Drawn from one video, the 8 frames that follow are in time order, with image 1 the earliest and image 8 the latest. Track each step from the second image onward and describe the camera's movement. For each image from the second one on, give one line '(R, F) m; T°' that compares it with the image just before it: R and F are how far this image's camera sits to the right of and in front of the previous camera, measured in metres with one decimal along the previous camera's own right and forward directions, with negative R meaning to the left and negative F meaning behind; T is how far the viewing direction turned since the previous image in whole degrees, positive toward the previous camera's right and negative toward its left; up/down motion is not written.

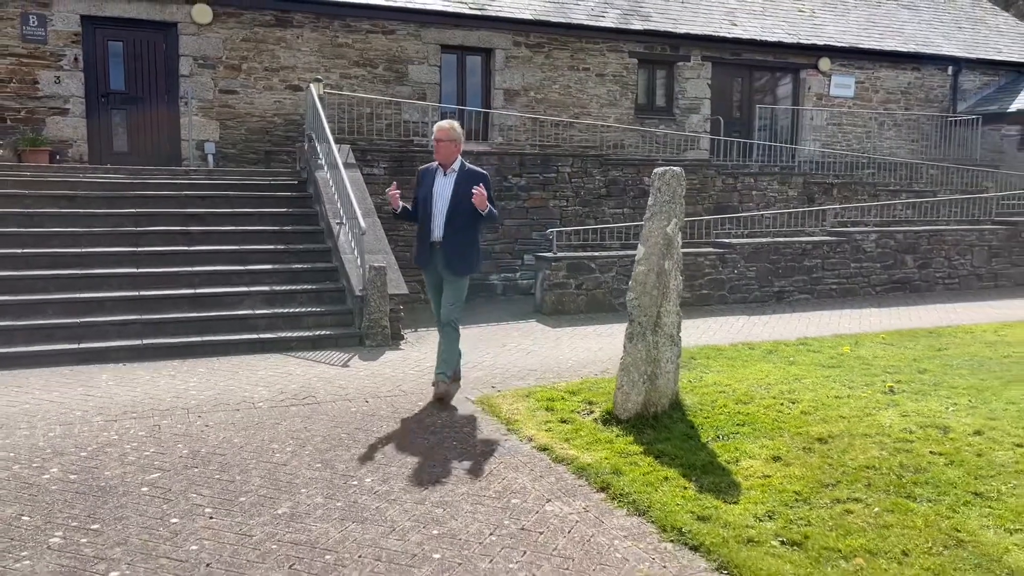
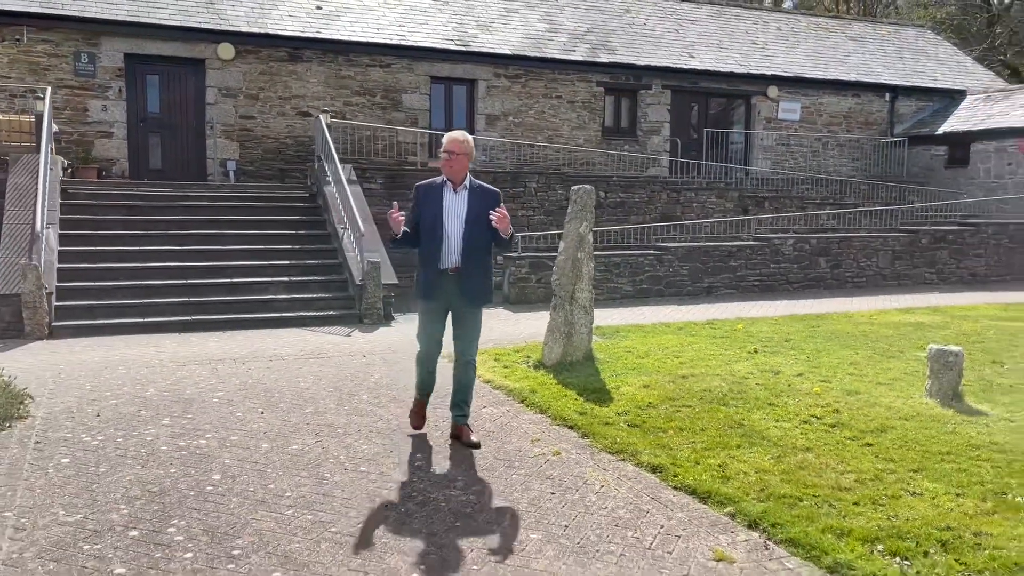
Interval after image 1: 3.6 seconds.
(+0.4, -2.1) m; 0°
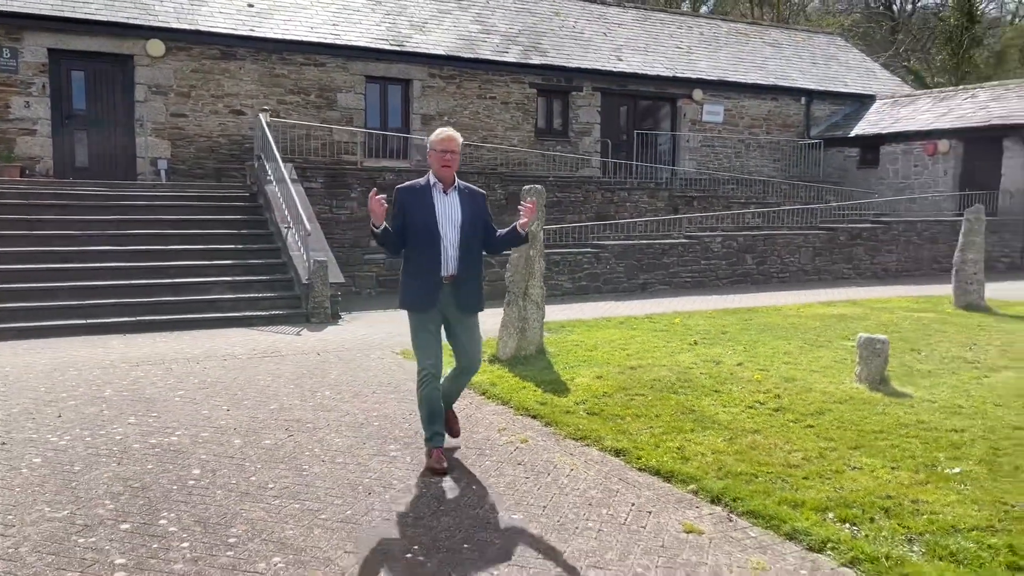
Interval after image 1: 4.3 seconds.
(-0.3, -0.2) m; +5°
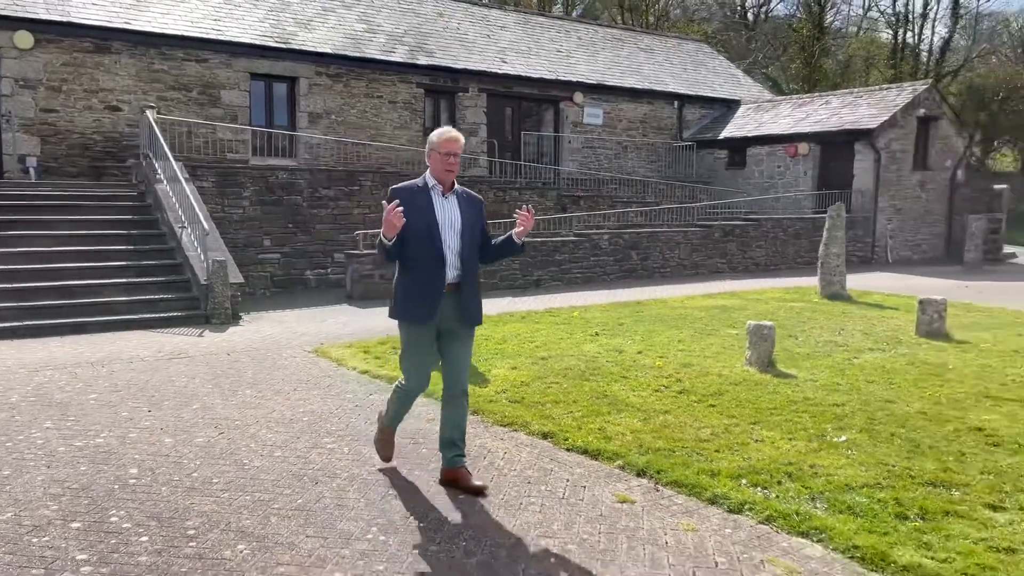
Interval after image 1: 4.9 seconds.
(-0.4, -0.2) m; +8°
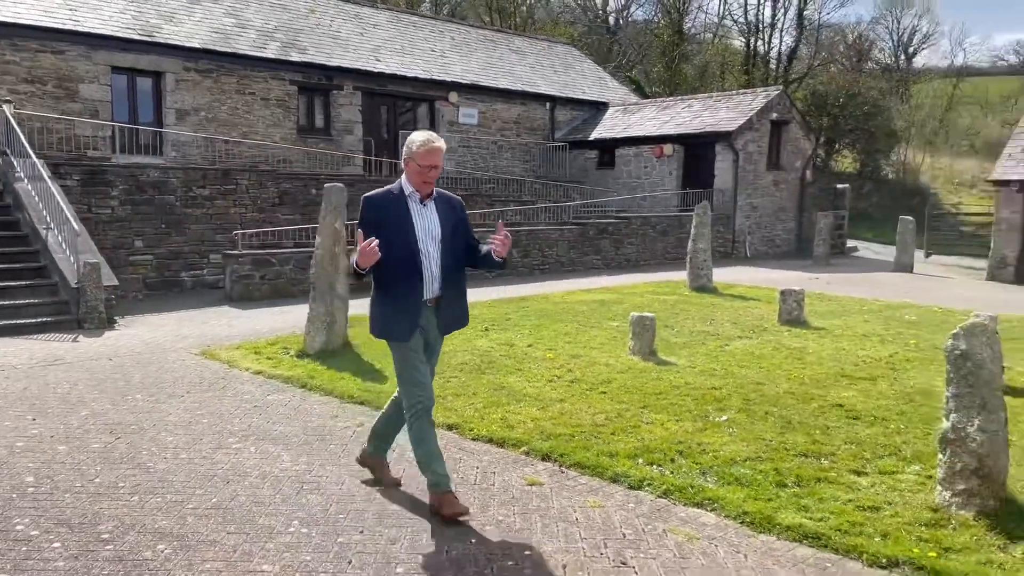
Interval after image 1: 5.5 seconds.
(-0.2, -0.2) m; +9°
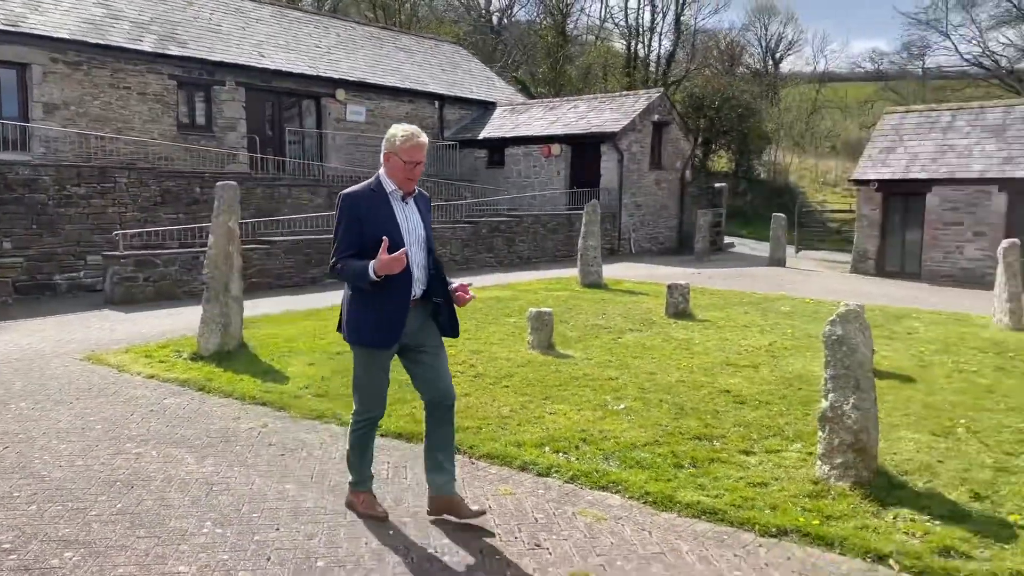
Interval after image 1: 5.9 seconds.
(-0.1, -0.1) m; +8°
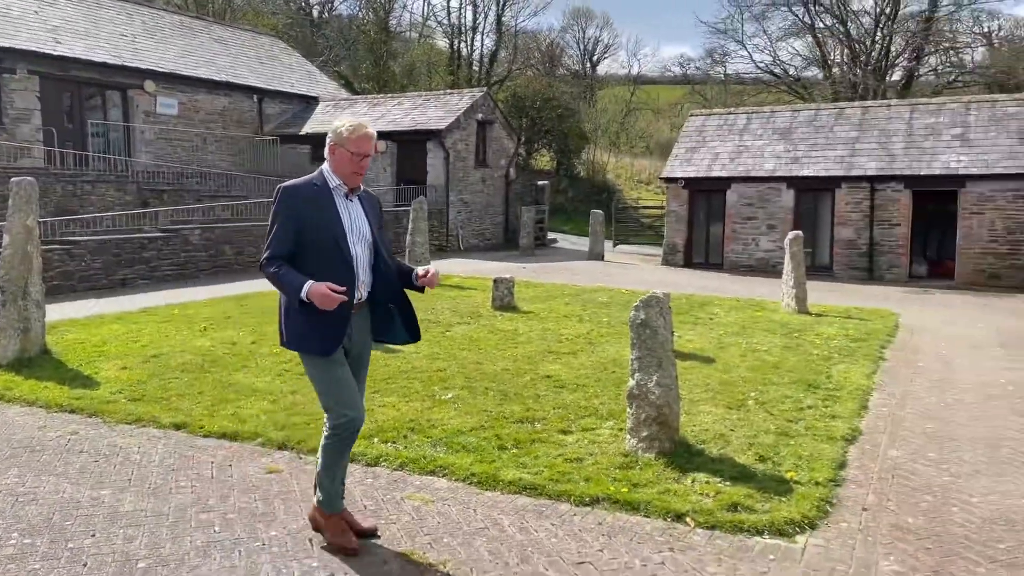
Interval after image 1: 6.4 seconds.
(0.0, -0.2) m; +11°
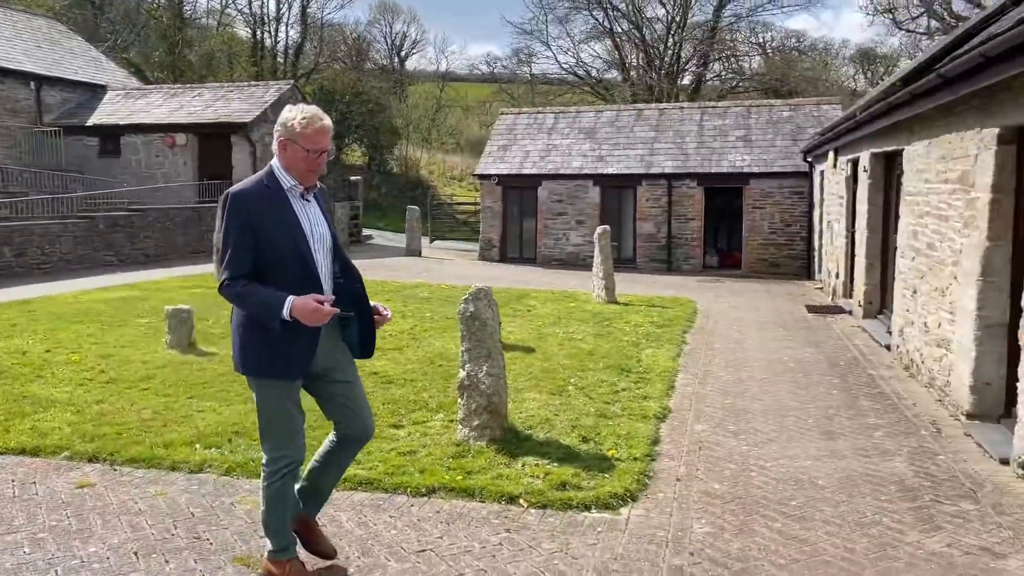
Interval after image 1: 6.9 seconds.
(-0.1, -0.1) m; +12°
